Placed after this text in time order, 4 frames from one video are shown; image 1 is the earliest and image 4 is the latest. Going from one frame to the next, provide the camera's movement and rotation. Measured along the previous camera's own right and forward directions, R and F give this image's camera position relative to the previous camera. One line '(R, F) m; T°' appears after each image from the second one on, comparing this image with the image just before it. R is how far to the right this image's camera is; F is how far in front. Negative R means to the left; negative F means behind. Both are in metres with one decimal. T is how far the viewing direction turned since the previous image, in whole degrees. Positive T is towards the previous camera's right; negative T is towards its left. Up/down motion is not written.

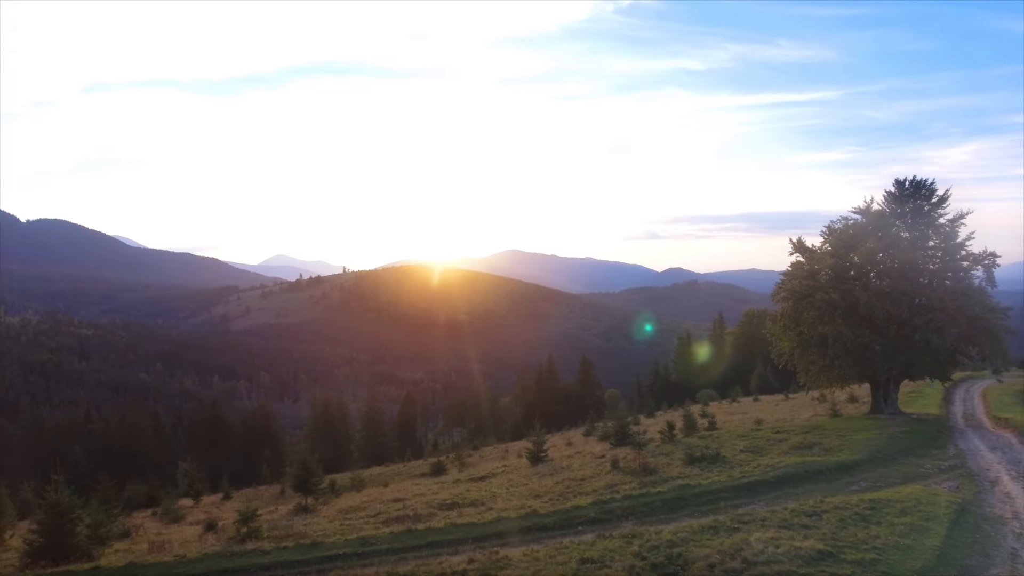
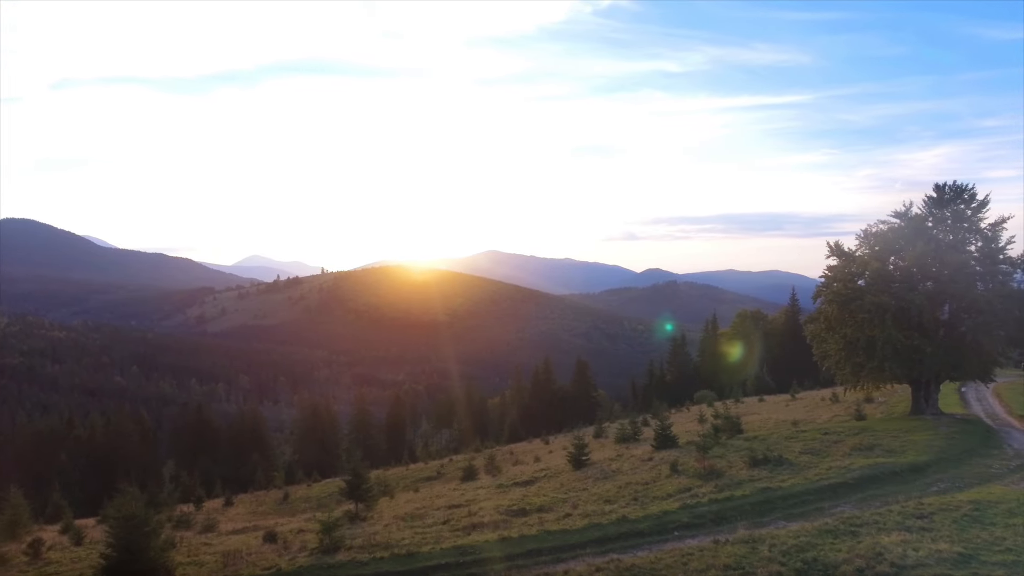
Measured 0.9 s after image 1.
(-1.6, +0.1) m; +2°
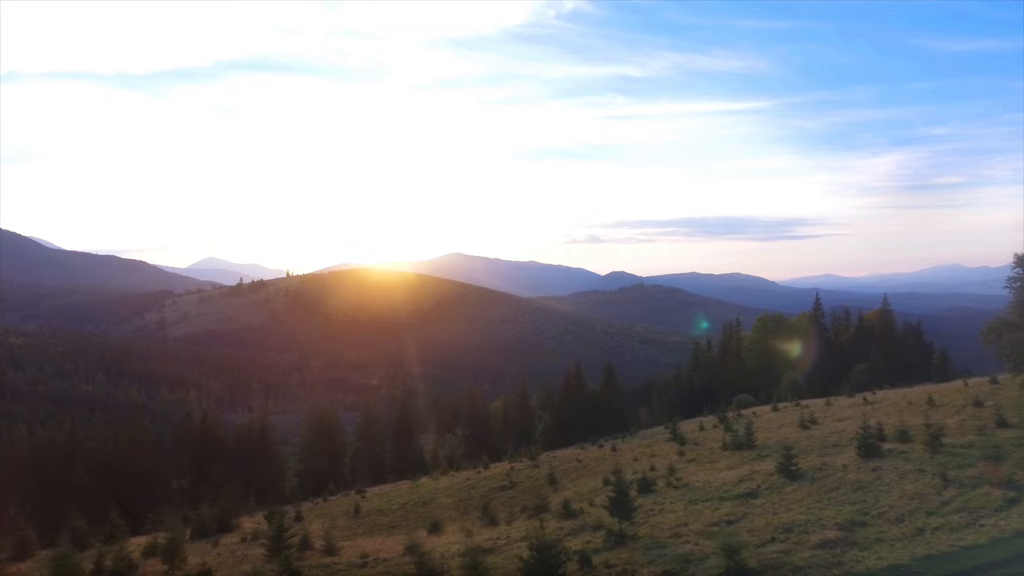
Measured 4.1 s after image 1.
(-6.5, +0.3) m; +4°
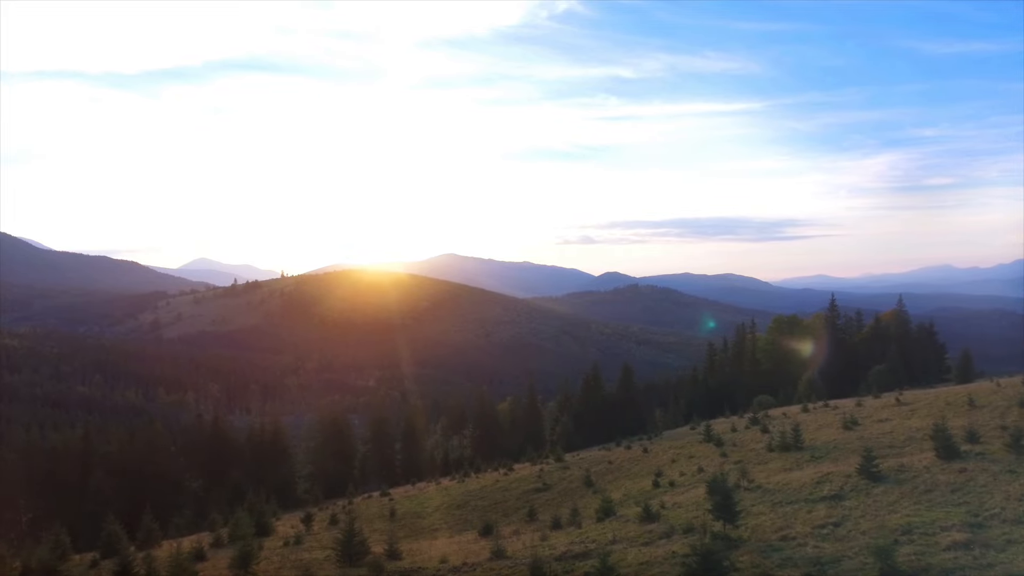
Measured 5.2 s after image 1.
(-2.4, 0.0) m; +1°
